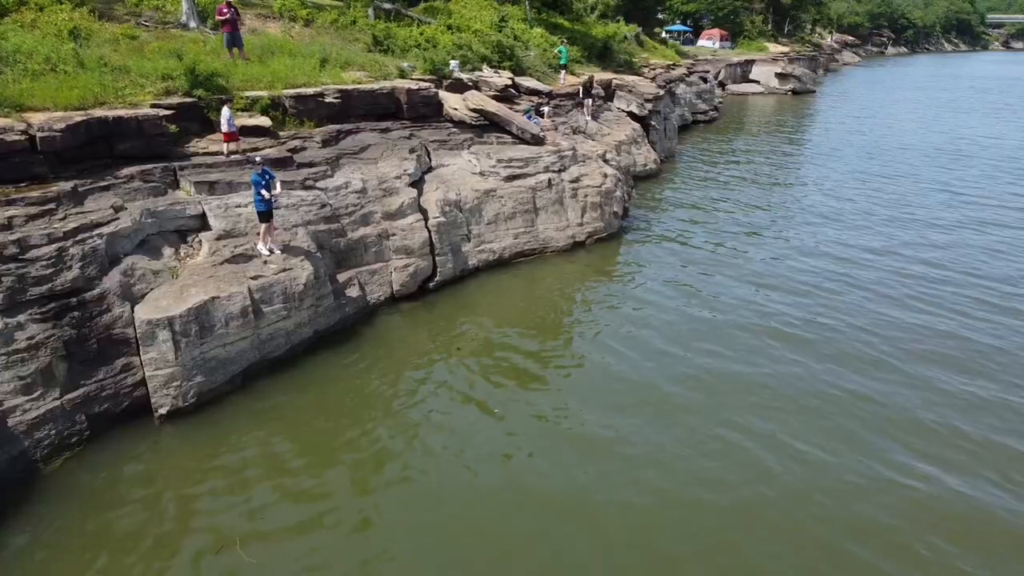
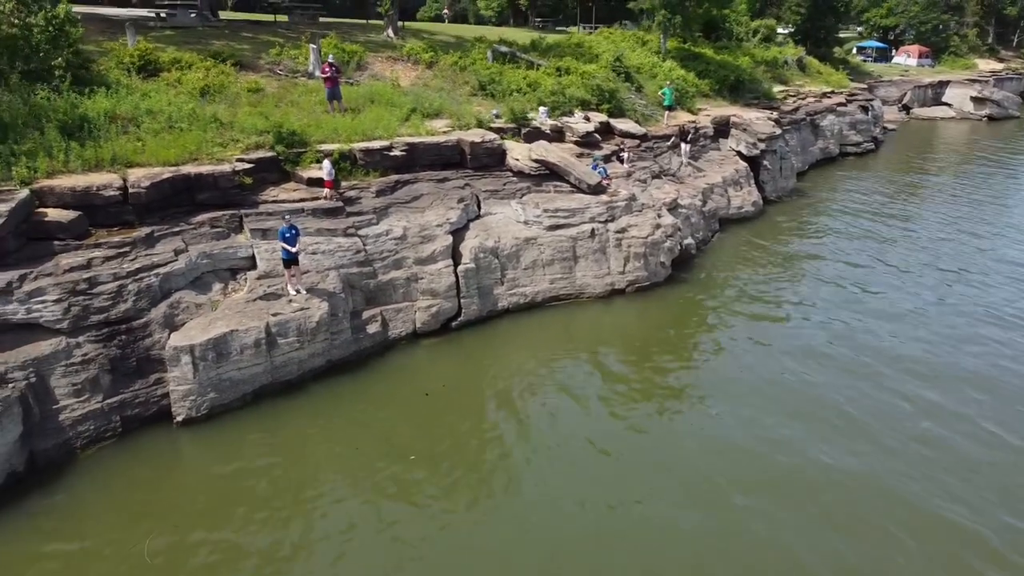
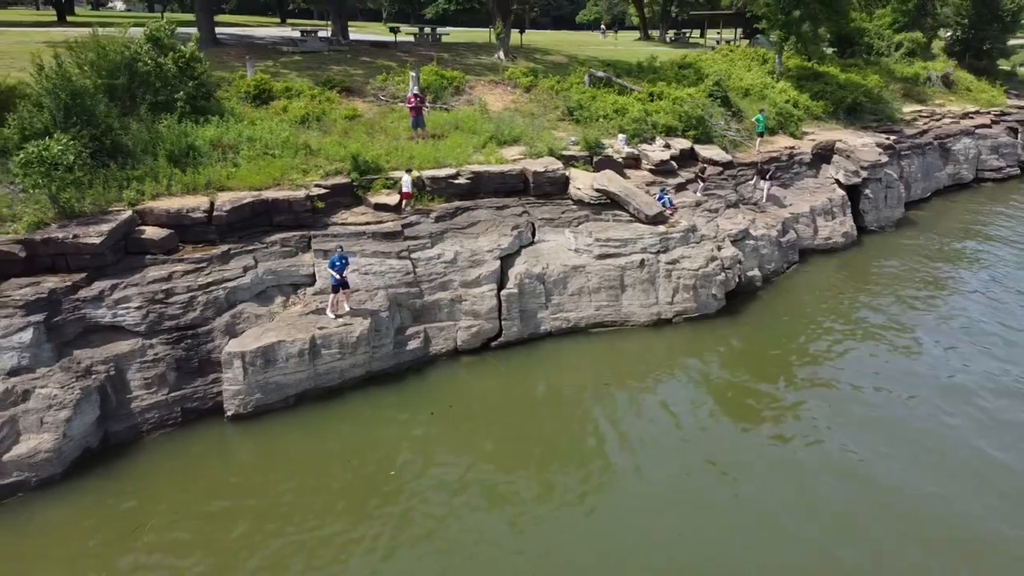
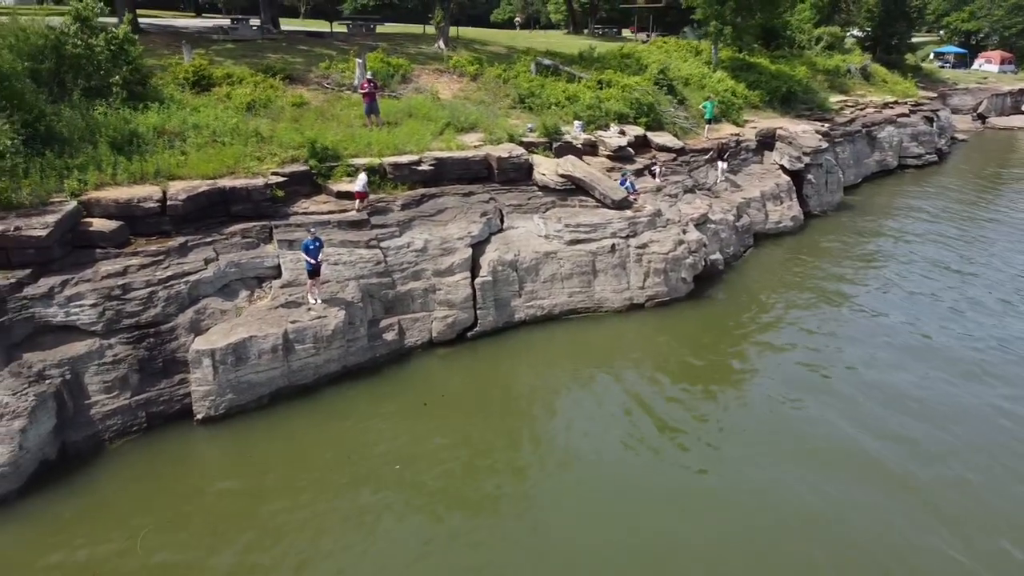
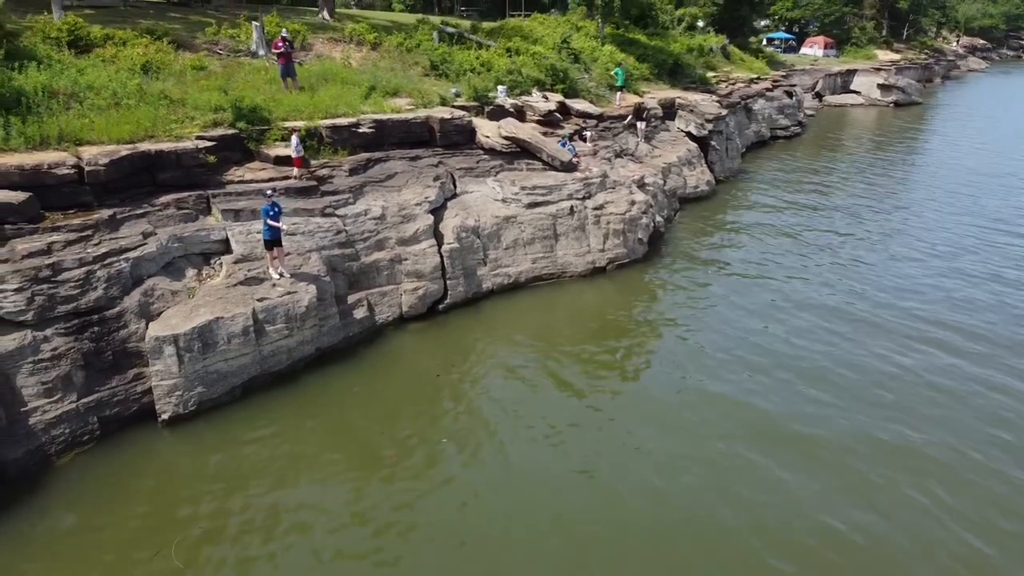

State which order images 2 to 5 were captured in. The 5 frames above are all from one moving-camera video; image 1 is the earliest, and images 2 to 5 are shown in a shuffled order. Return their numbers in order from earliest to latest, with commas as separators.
5, 2, 4, 3
